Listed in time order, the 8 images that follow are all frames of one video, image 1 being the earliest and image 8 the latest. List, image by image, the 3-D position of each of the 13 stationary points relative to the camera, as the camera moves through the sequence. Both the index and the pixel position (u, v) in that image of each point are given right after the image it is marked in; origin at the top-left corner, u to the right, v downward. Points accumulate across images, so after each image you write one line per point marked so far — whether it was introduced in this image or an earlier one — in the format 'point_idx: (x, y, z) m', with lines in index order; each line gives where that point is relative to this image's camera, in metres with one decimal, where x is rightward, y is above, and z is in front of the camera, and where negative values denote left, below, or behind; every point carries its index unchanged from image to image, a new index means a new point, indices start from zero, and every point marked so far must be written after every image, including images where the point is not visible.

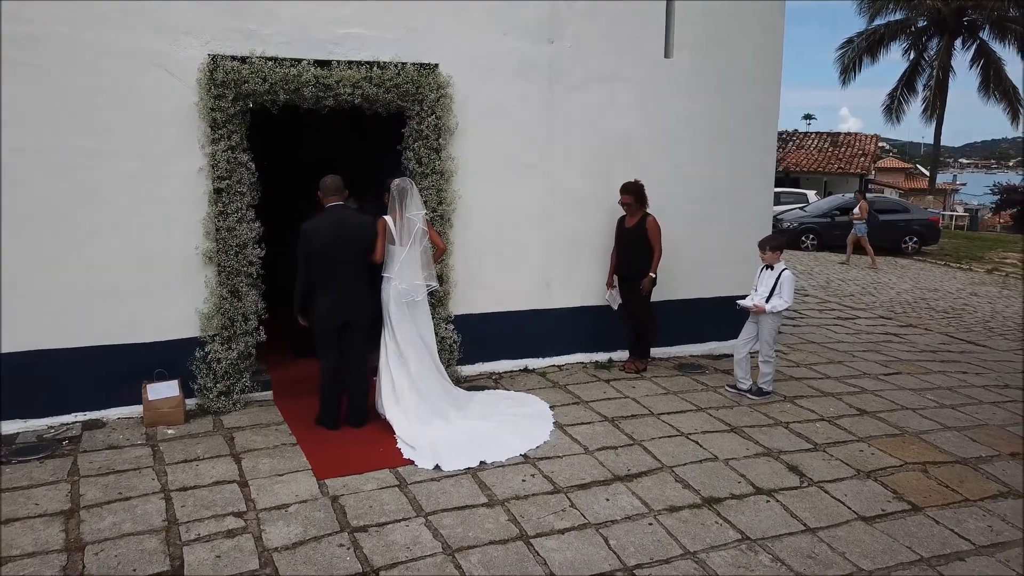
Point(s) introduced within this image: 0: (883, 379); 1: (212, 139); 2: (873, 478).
0: (+3.0, -0.8, +5.7) m
1: (-2.0, +1.0, +4.5) m
2: (+2.1, -1.1, +4.1) m
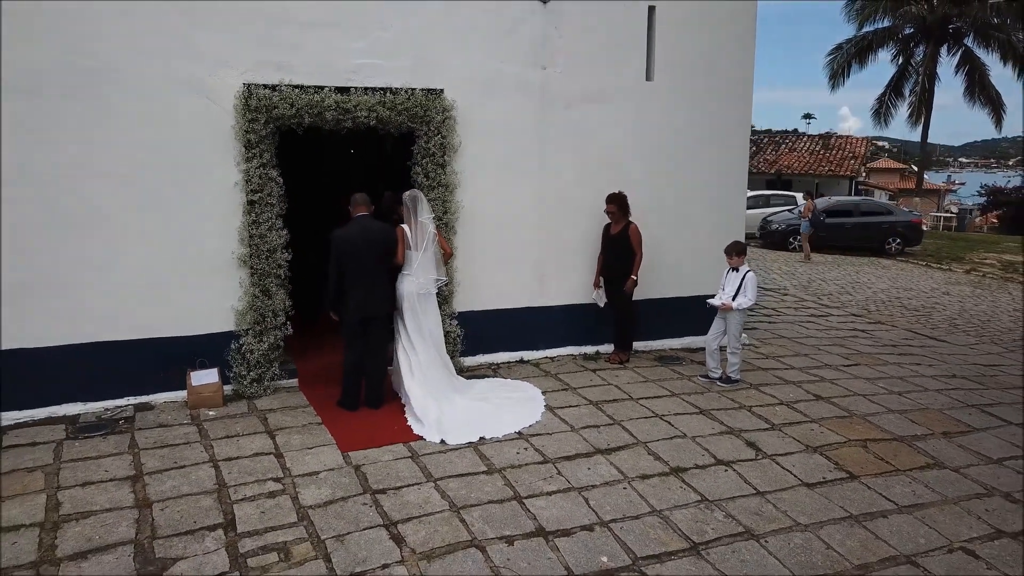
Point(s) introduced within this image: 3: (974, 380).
0: (+3.0, -0.8, +6.3) m
1: (-2.0, +1.0, +5.1) m
2: (+2.1, -1.1, +4.7) m
3: (+4.3, -0.9, +6.4) m
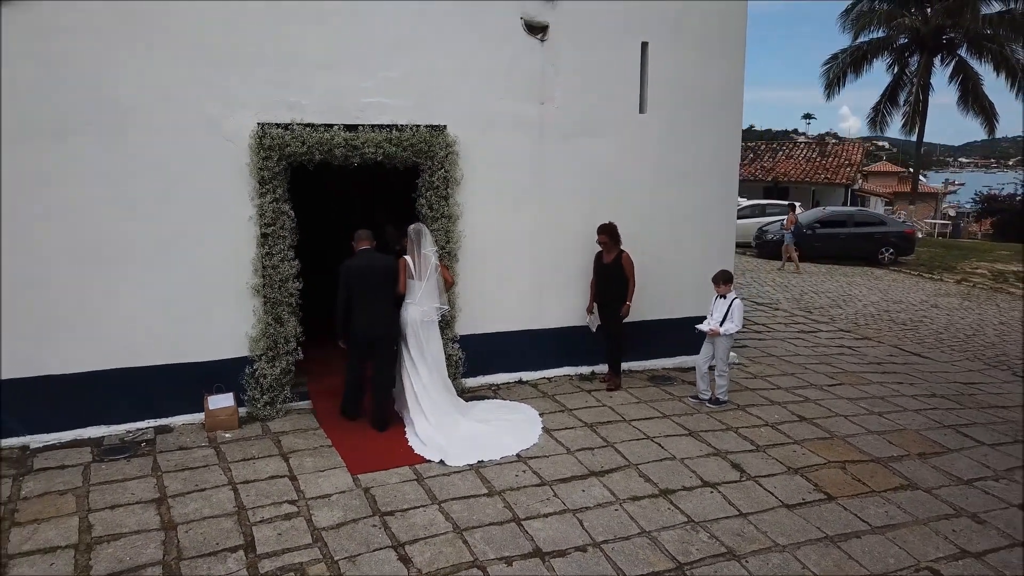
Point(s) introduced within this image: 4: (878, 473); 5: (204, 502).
0: (+3.0, -1.0, +6.6) m
1: (-2.0, +0.7, +5.4) m
2: (+2.1, -1.3, +5.0) m
3: (+4.2, -1.1, +6.7) m
4: (+2.7, -1.4, +5.0) m
5: (-2.0, -1.4, +4.5) m
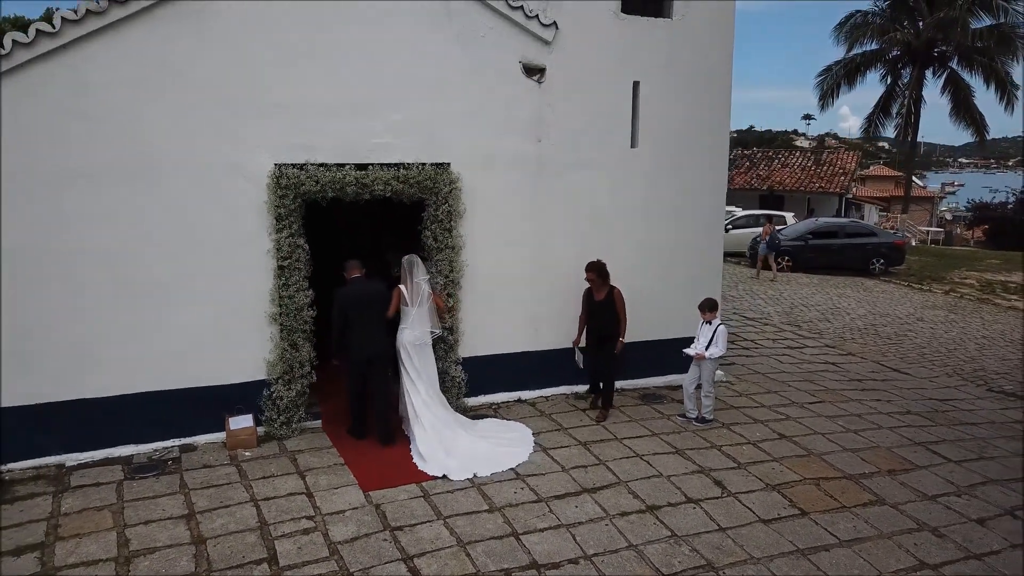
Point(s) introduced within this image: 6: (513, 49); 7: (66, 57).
0: (+3.0, -1.2, +7.0) m
1: (-2.0, +0.5, +5.9) m
2: (+2.1, -1.6, +5.4) m
3: (+4.2, -1.3, +7.1) m
4: (+2.7, -1.6, +5.5) m
5: (-2.0, -1.6, +4.9) m
6: (0.0, +2.2, +6.5) m
7: (-3.3, +1.7, +5.1) m
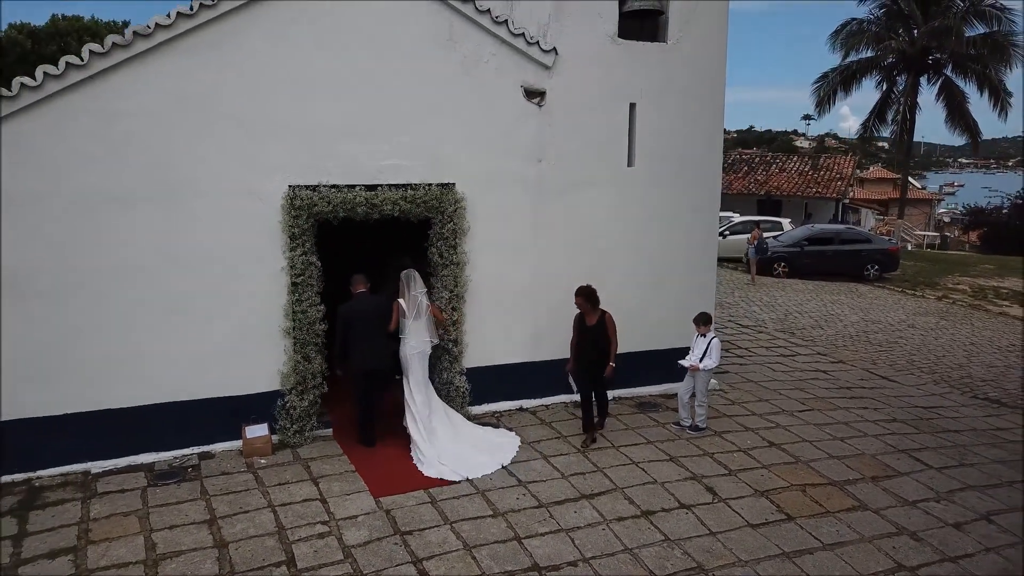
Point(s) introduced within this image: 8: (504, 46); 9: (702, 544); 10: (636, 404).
0: (+3.0, -1.4, +7.3) m
1: (-2.0, +0.4, +6.2) m
2: (+2.1, -1.7, +5.7) m
3: (+4.3, -1.5, +7.4) m
4: (+2.7, -1.7, +5.8) m
5: (-2.0, -1.8, +5.2) m
6: (0.0, +2.1, +6.8) m
7: (-3.3, +1.6, +5.5) m
8: (-0.1, +2.3, +6.7) m
9: (+1.4, -1.9, +5.0) m
10: (+1.4, -1.3, +7.6) m
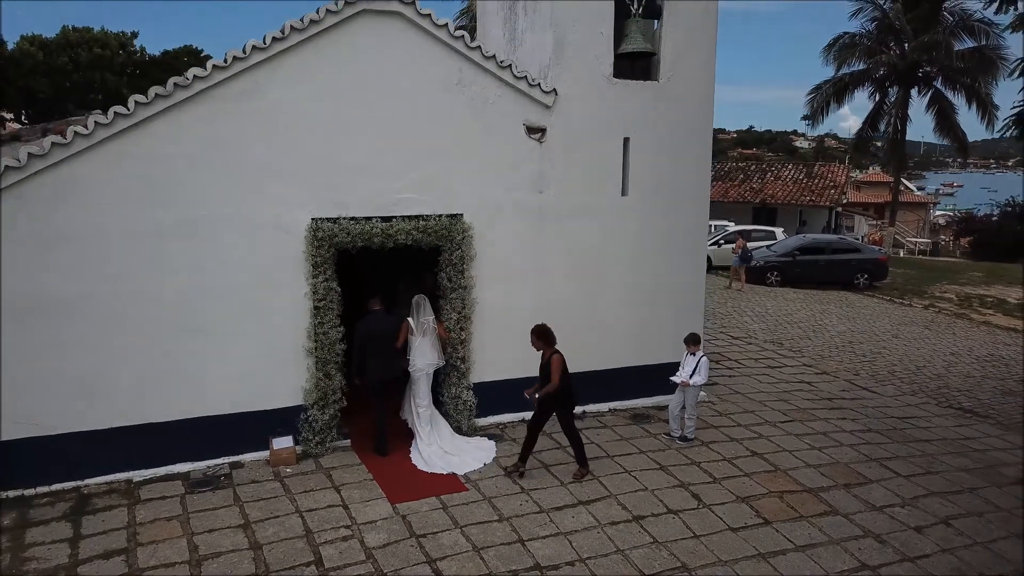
0: (+3.1, -1.6, +7.9) m
1: (-1.9, +0.1, +6.7) m
2: (+2.1, -1.9, +6.3) m
3: (+4.3, -1.7, +8.0) m
4: (+2.7, -2.0, +6.3) m
5: (-1.9, -2.0, +5.8) m
6: (+0.1, +1.9, +7.4) m
7: (-3.3, +1.3, +6.0) m
8: (0.0, +2.1, +7.3) m
9: (+1.4, -2.1, +5.6) m
10: (+1.4, -1.5, +8.1) m
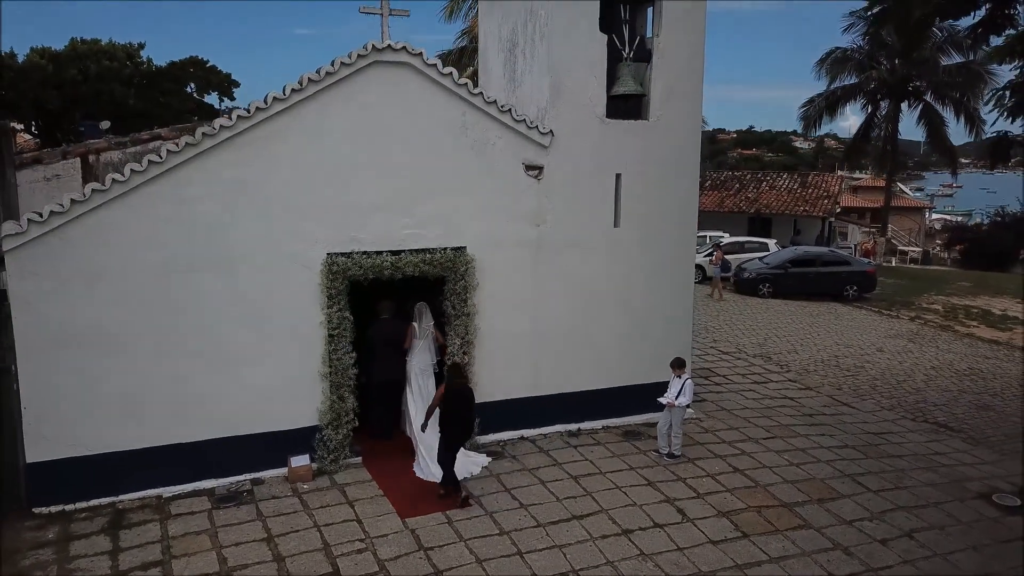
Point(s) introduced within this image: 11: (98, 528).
0: (+3.1, -1.9, +8.5) m
1: (-1.9, -0.2, +7.3) m
2: (+2.1, -2.3, +6.8) m
3: (+4.3, -2.0, +8.5) m
4: (+2.7, -2.3, +6.9) m
5: (-1.9, -2.3, +6.3) m
6: (+0.1, +1.5, +7.9) m
7: (-3.3, +1.0, +6.6) m
8: (-0.1, +1.8, +7.8) m
9: (+1.4, -2.4, +6.2) m
10: (+1.4, -1.8, +8.7) m
11: (-3.8, -2.2, +6.4) m
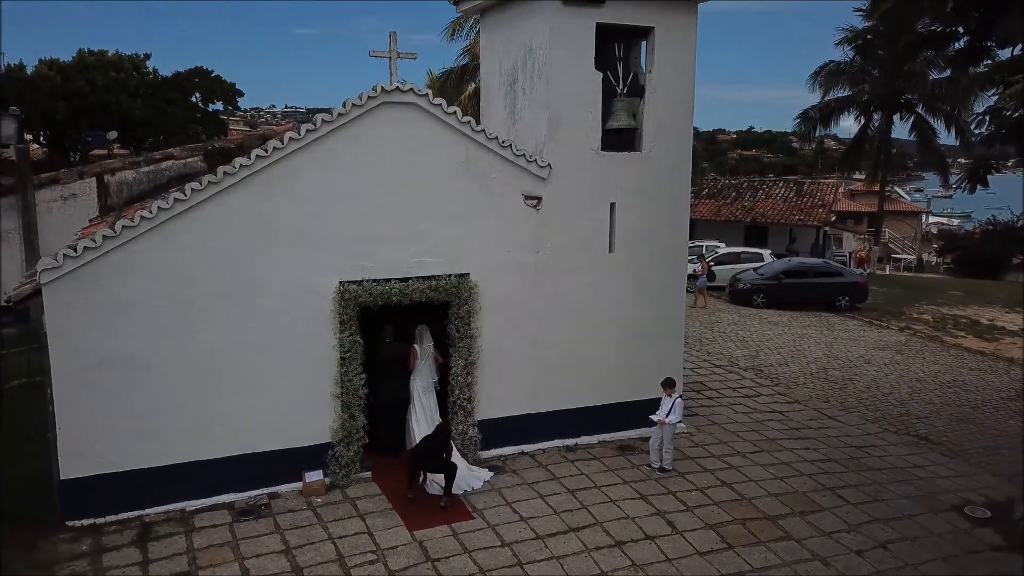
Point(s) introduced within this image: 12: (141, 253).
0: (+3.1, -2.2, +9.0) m
1: (-1.9, -0.5, +7.8) m
2: (+2.1, -2.6, +7.3) m
3: (+4.3, -2.3, +9.0) m
4: (+2.7, -2.6, +7.4) m
5: (-1.9, -2.6, +6.8) m
6: (+0.1, +1.3, +8.4) m
7: (-3.3, +0.7, +7.1) m
8: (0.0, +1.5, +8.3) m
9: (+1.4, -2.7, +6.7) m
10: (+1.4, -2.1, +9.2) m
11: (-3.8, -2.5, +6.9) m
12: (-3.7, +0.3, +6.9) m
